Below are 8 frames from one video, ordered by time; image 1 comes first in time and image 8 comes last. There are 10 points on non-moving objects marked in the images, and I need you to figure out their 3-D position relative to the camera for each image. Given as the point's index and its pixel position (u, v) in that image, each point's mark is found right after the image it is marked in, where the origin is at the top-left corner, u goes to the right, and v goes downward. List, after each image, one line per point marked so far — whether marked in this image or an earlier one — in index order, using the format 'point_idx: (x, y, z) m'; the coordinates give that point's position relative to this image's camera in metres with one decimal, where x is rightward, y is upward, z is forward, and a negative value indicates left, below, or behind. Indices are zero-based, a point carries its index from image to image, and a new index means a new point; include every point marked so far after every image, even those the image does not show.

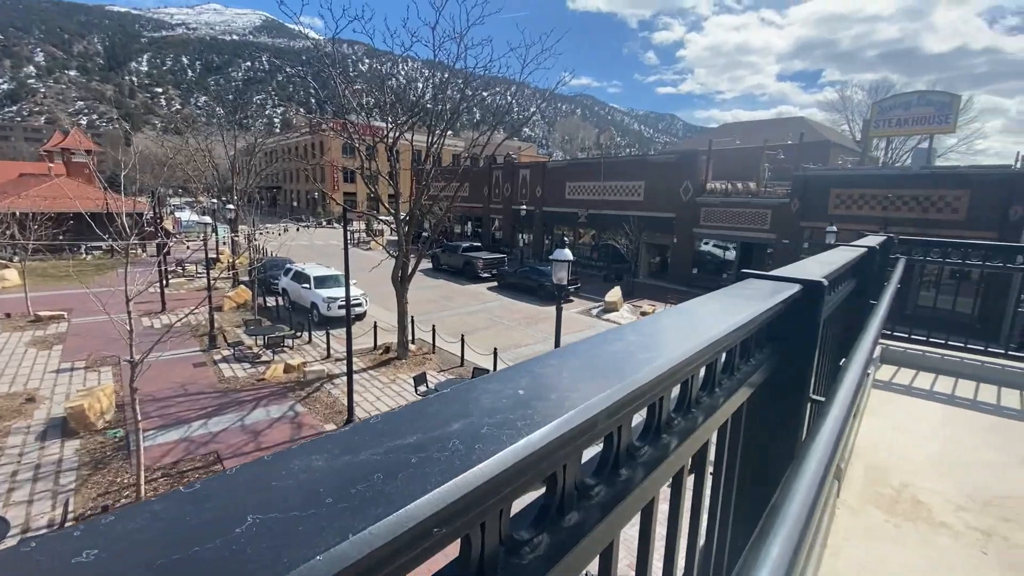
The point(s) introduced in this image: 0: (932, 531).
0: (+2.1, -1.2, +2.3) m
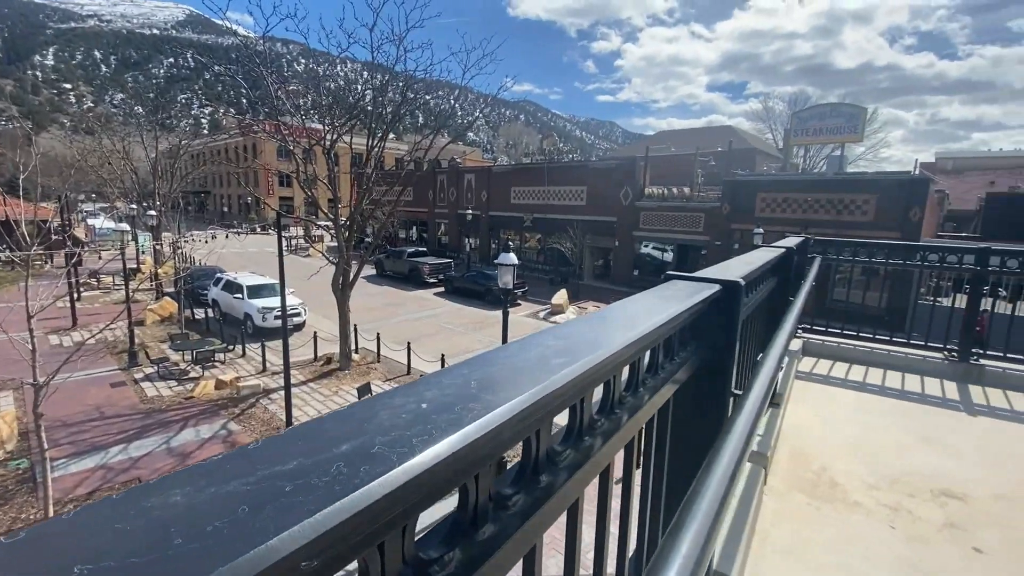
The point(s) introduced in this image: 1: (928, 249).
0: (+1.8, -1.2, +2.5) m
1: (+4.4, +0.4, +5.0) m
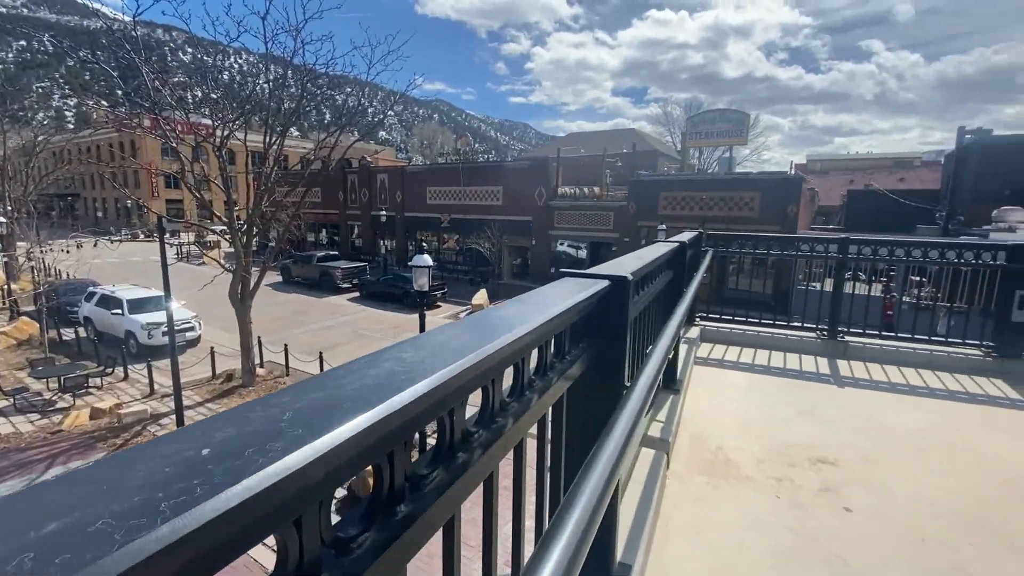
0: (+1.3, -1.1, +2.7) m
1: (+3.4, +0.6, +5.5) m
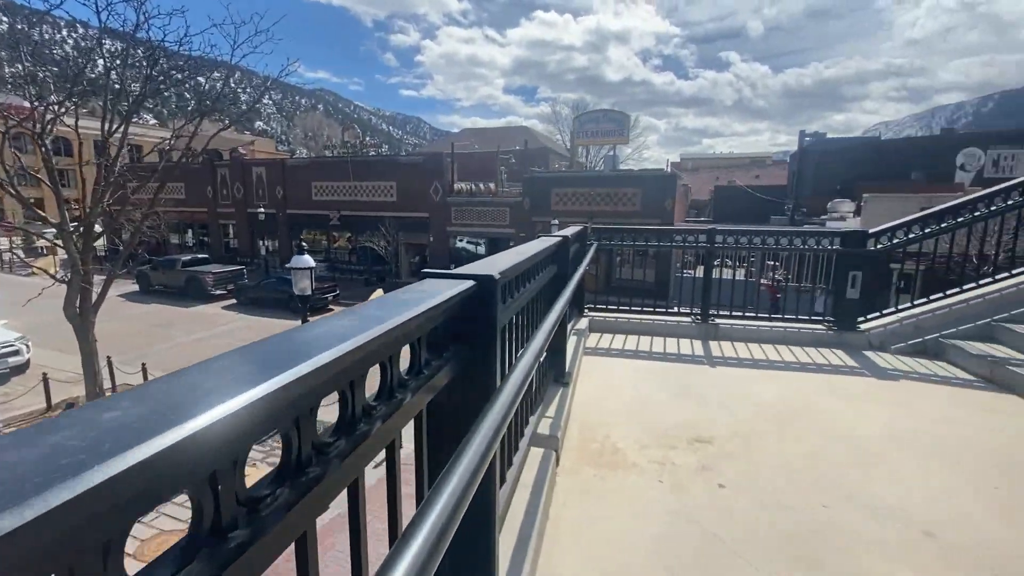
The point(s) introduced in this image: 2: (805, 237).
0: (+0.7, -1.1, +2.7) m
1: (+2.1, +0.7, +5.9) m
2: (+3.3, +0.6, +5.4) m
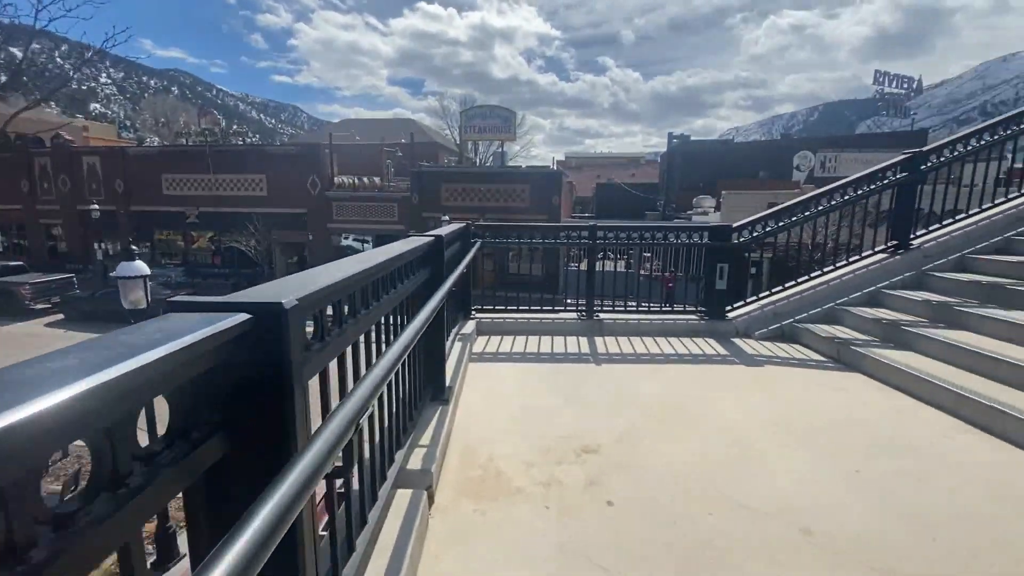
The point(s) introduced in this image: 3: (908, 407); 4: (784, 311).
0: (0.0, -1.1, +2.4) m
1: (+0.6, +0.8, +5.8) m
2: (+2.0, +0.7, +5.6) m
3: (+2.9, -0.9, +3.5) m
4: (+3.0, -0.3, +5.3) m
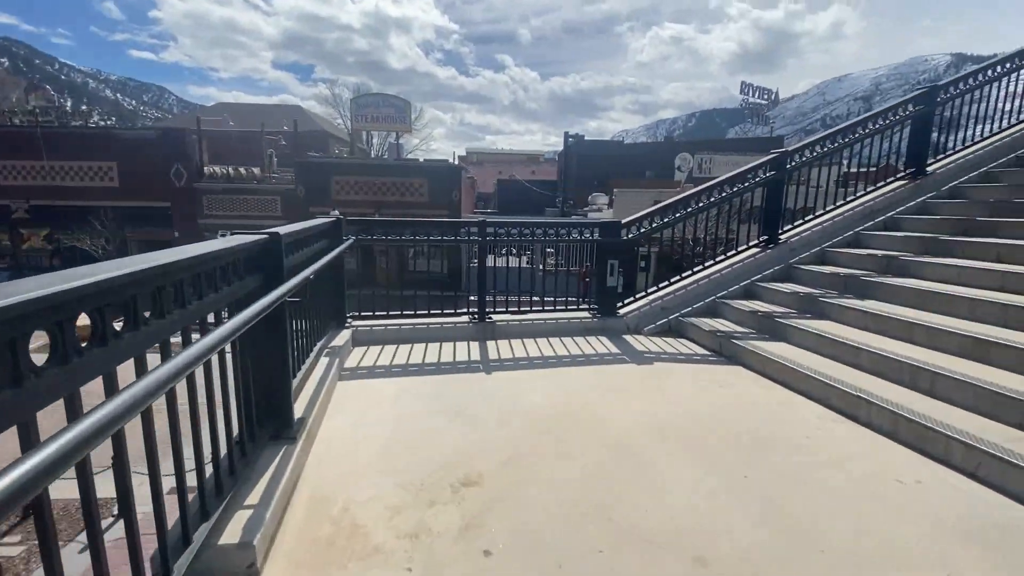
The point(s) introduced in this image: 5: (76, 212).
0: (-0.6, -1.1, +1.9) m
1: (-0.7, +0.7, +5.4) m
2: (+0.7, +0.7, +5.4) m
3: (+2.0, -0.8, +3.6) m
4: (+1.8, -0.2, +5.4) m
5: (-18.0, +3.1, +19.5) m
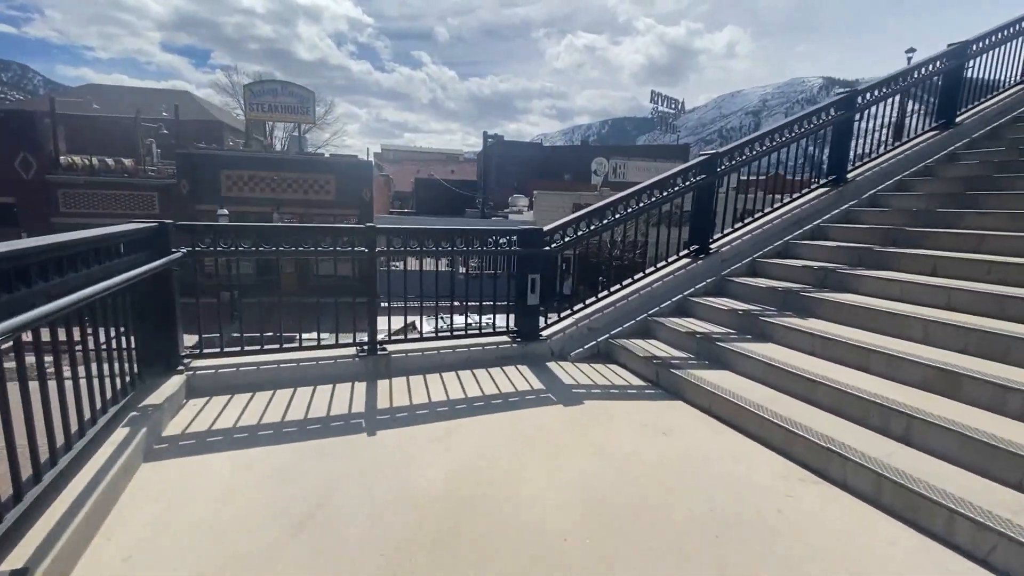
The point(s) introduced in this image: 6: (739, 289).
0: (-0.9, -1.3, +0.9) m
1: (-1.6, +0.5, +4.3) m
2: (-0.3, +0.5, +4.5) m
3: (+1.4, -1.0, +3.0) m
4: (+0.9, -0.4, +4.7) m
5: (-21.1, +2.6, +15.4) m
6: (+2.3, 0.0, +4.9) m
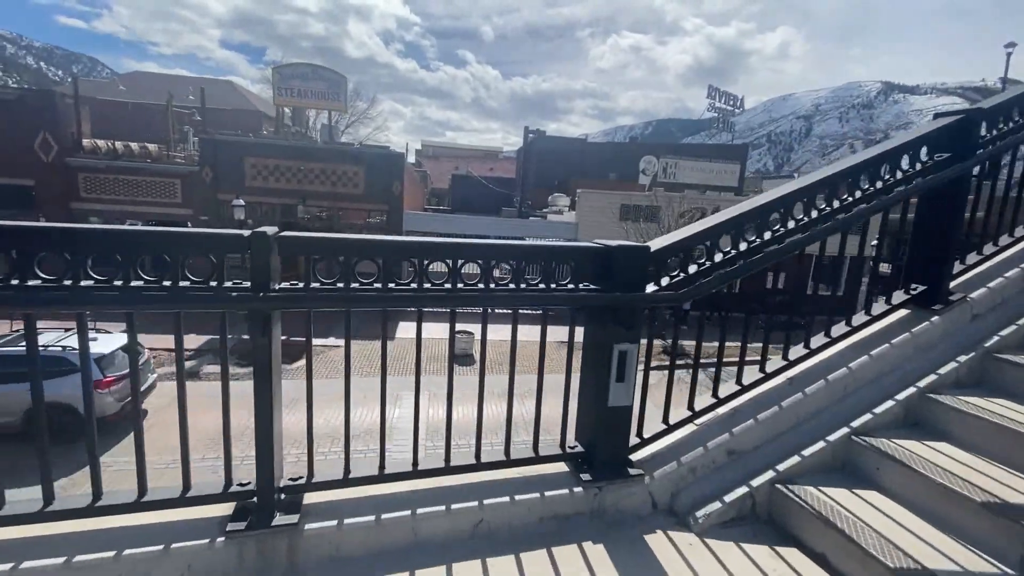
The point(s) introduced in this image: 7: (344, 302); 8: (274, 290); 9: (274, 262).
0: (-0.9, -1.7, -1.3) m
1: (-1.3, +0.2, +2.1) m
2: (+0.1, +0.1, +2.2) m
3: (+1.5, -1.4, +0.6) m
4: (+1.2, -0.8, +2.3) m
5: (-19.8, +3.2, +14.6) m
6: (+2.6, -0.5, +2.4) m
7: (-0.7, 0.0, +2.2) m
8: (-1.0, 0.0, +2.1) m
9: (-1.1, +0.2, +2.2) m
